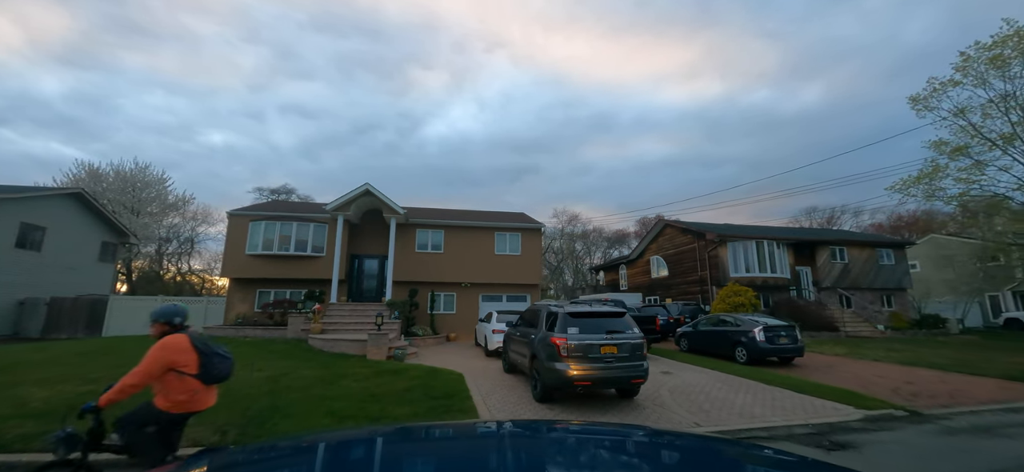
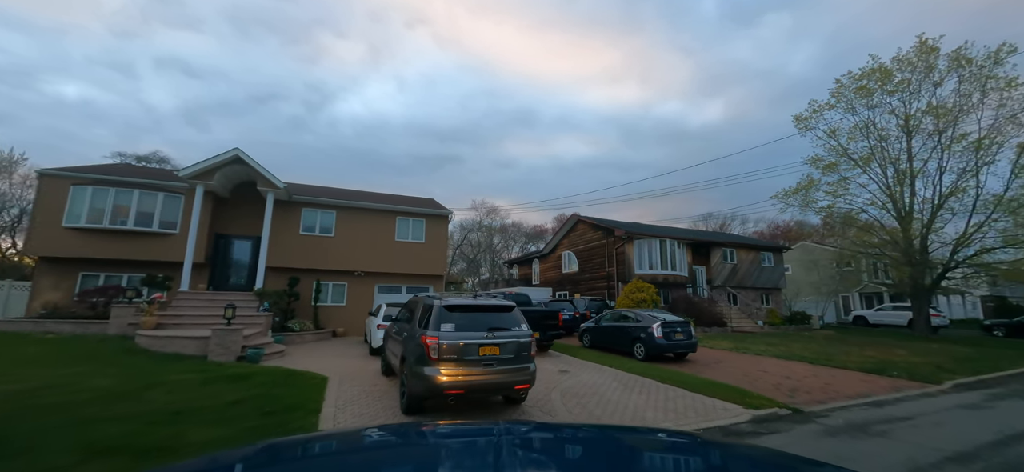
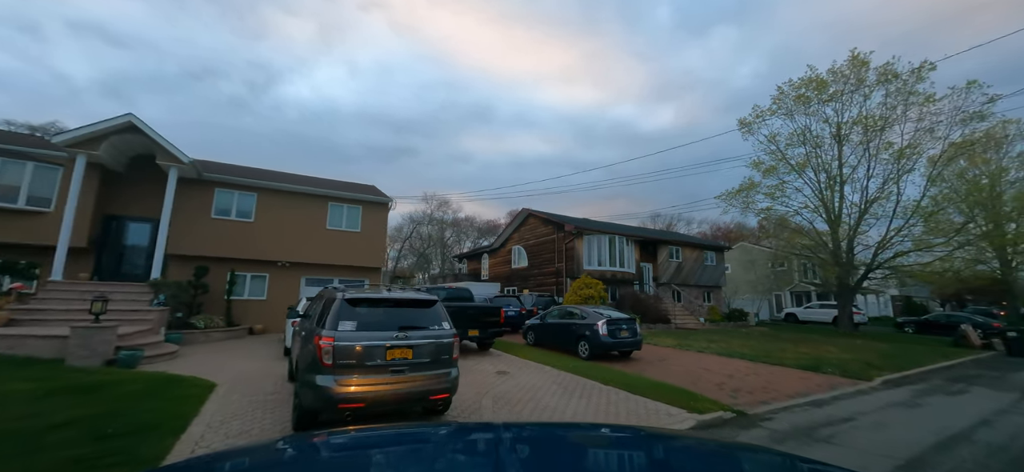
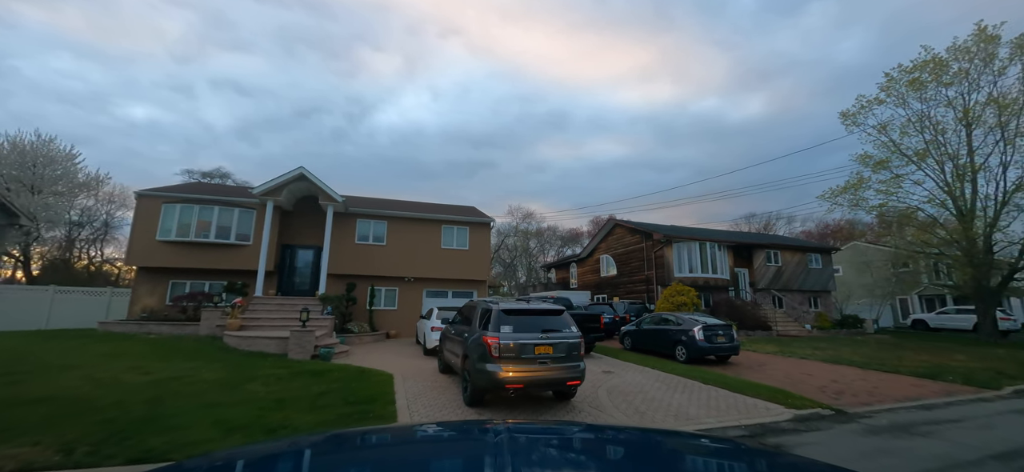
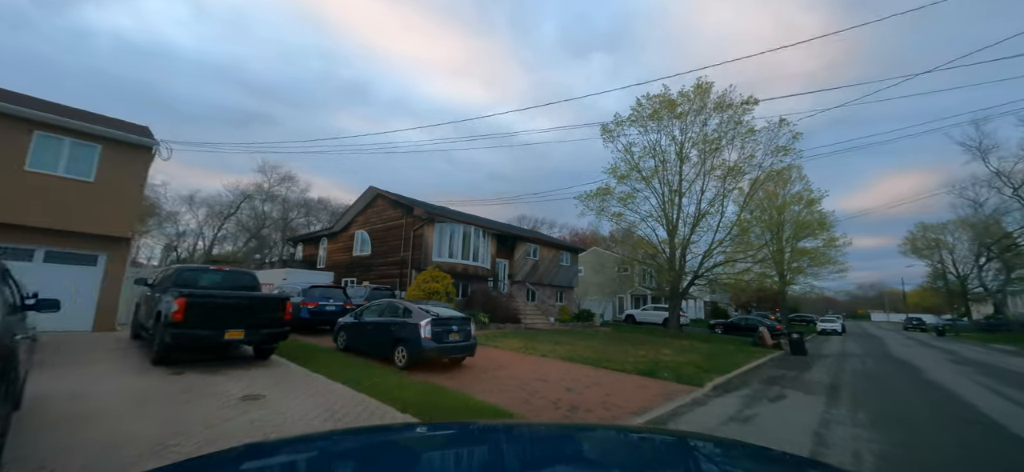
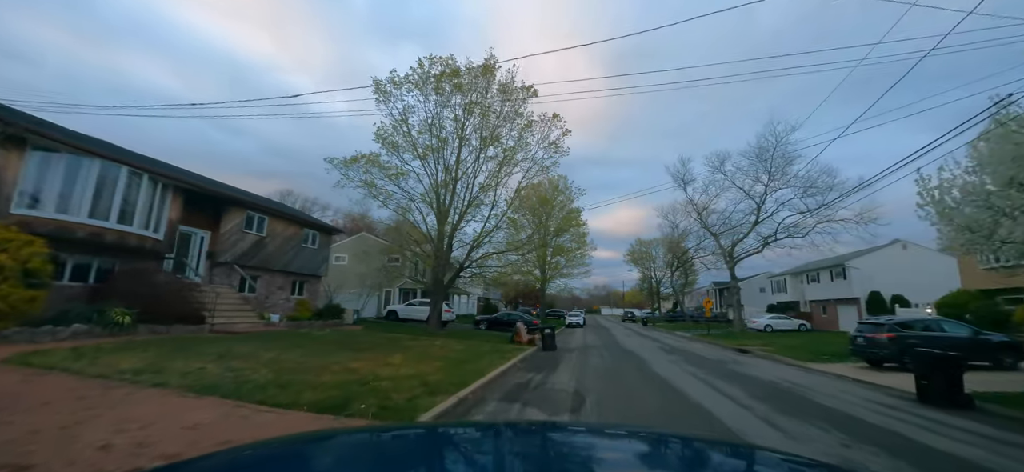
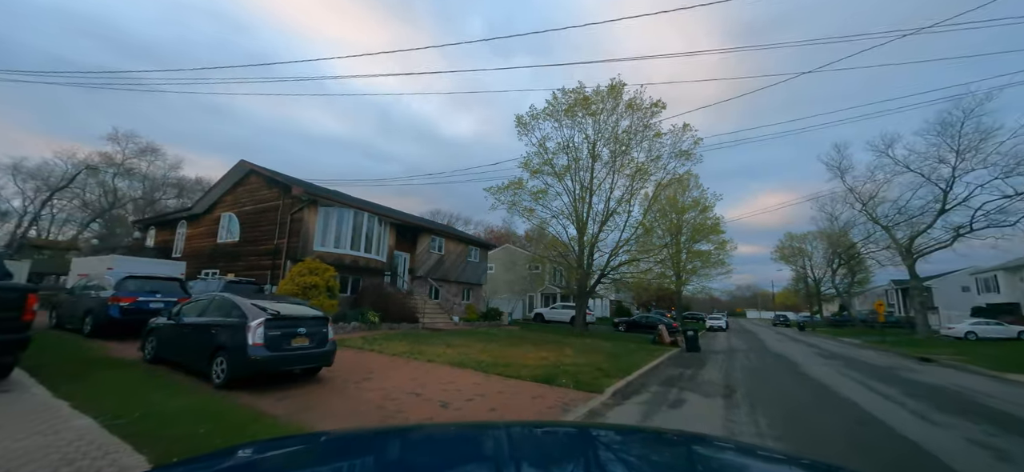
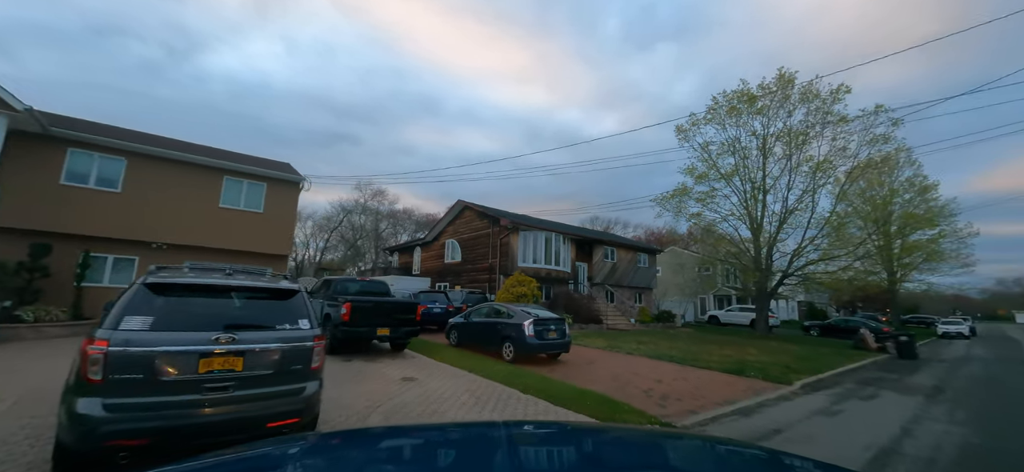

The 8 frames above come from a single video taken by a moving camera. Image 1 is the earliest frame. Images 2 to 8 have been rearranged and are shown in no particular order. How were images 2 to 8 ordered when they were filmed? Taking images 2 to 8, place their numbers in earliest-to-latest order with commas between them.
4, 2, 3, 8, 5, 7, 6
